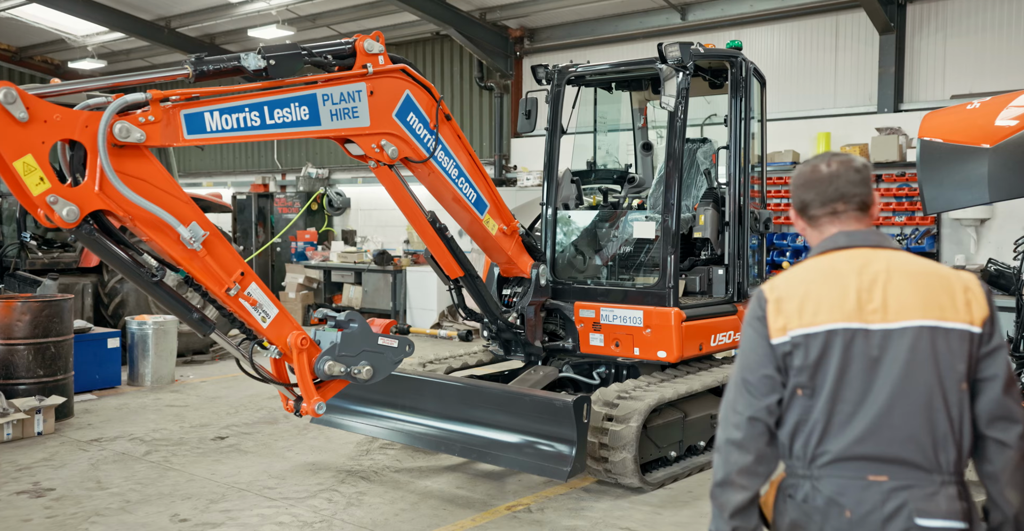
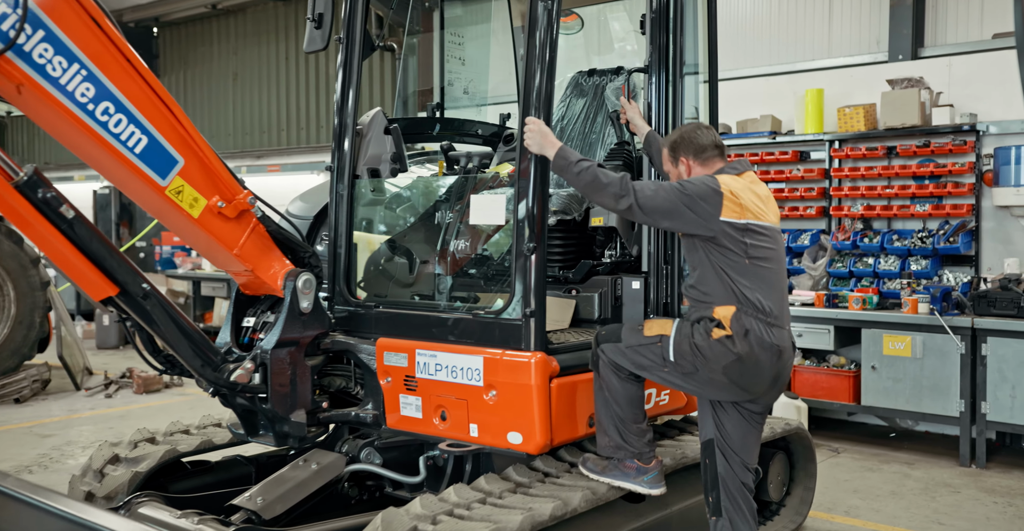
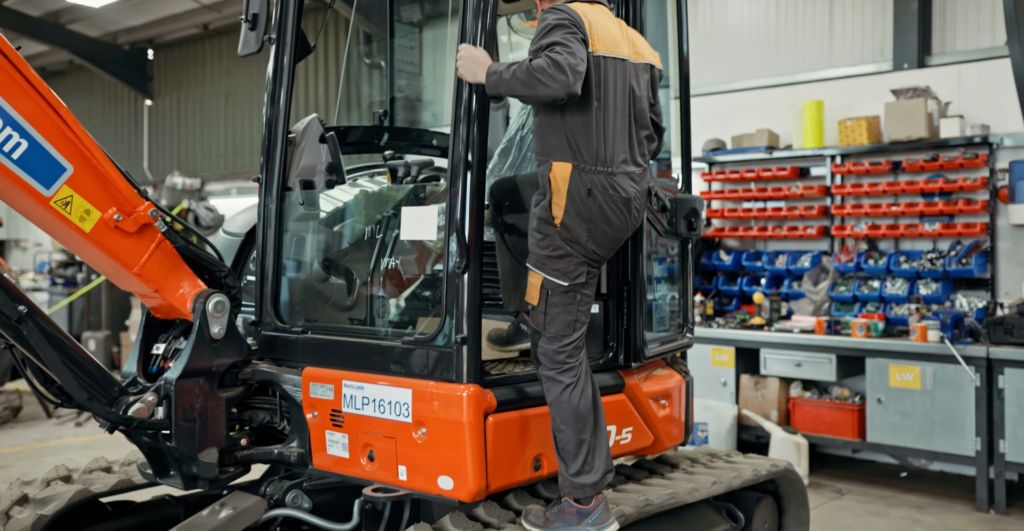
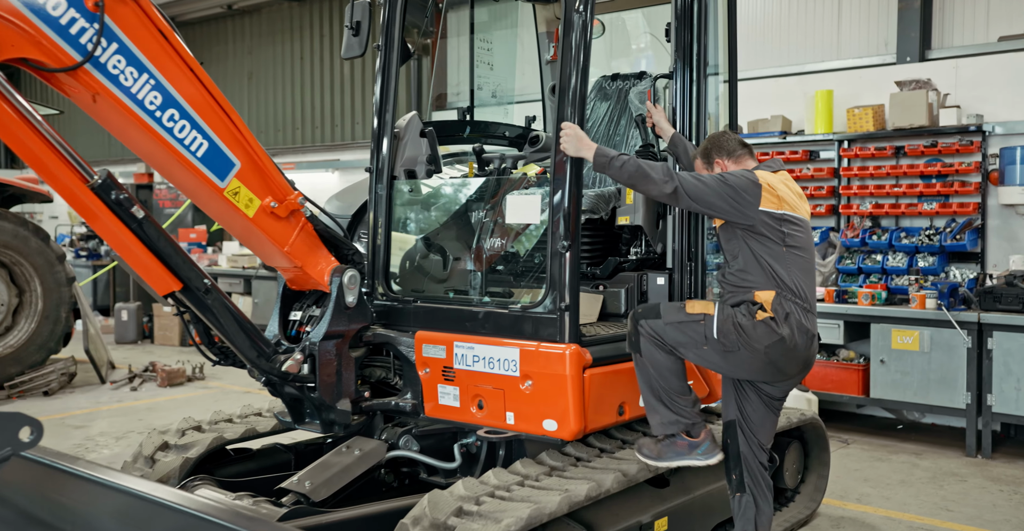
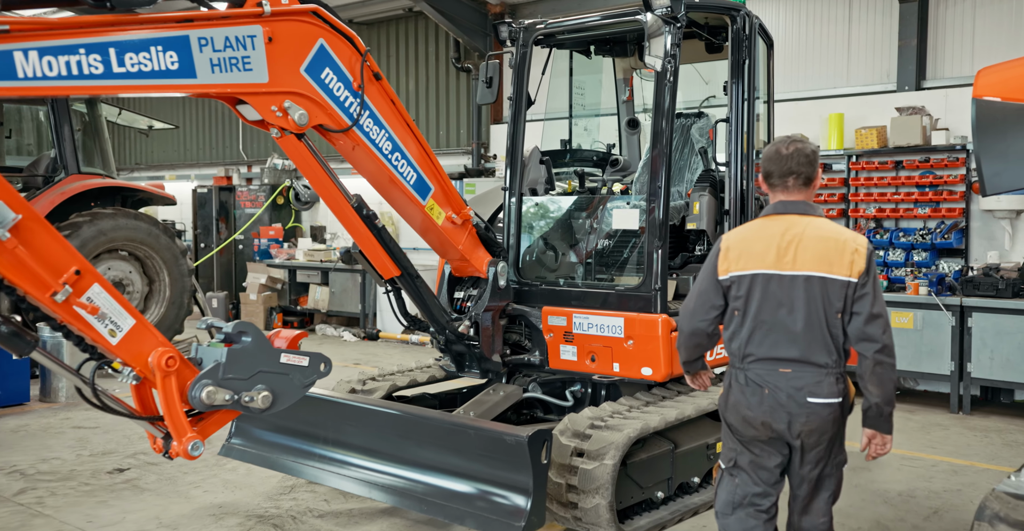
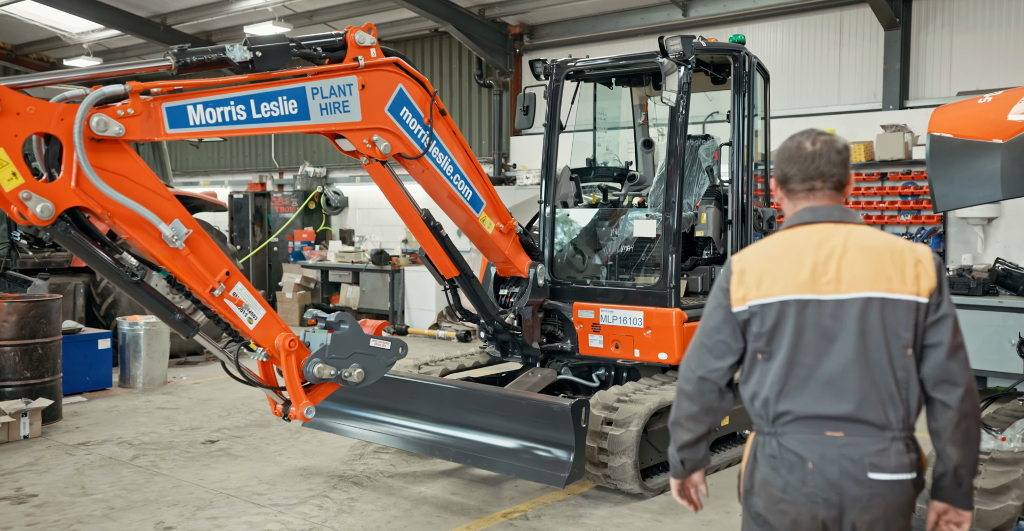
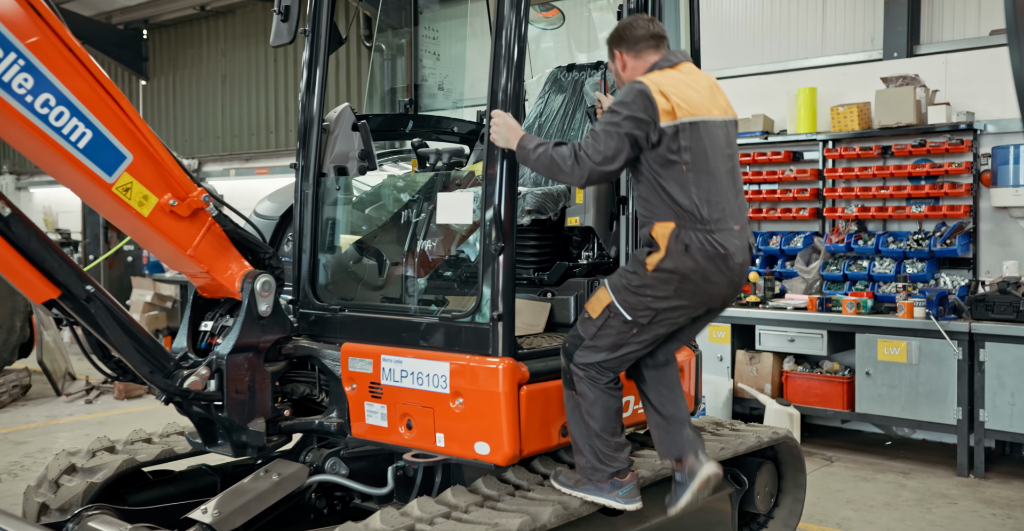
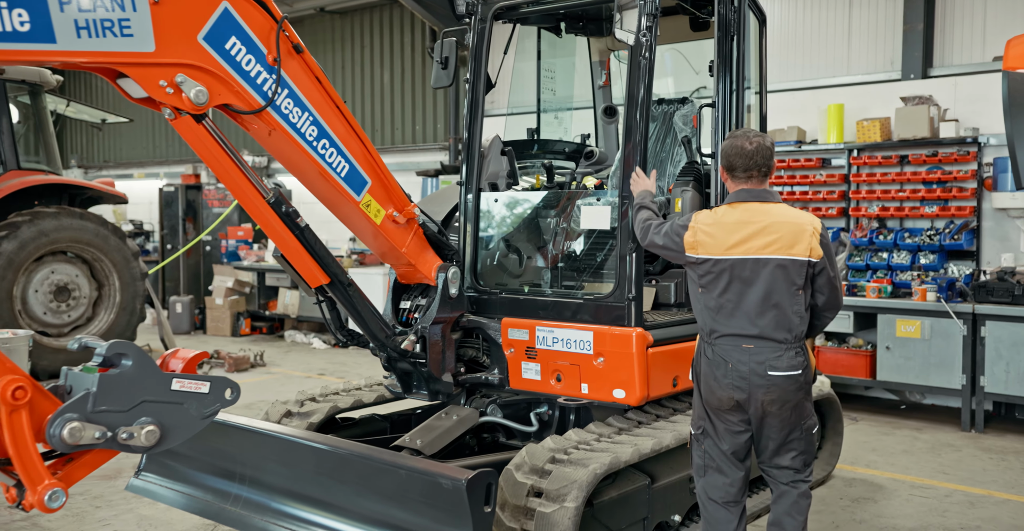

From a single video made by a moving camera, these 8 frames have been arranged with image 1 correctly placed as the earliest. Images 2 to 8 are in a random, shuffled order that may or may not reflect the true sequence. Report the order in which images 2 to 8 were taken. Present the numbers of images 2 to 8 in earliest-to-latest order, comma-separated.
6, 5, 8, 4, 2, 7, 3
